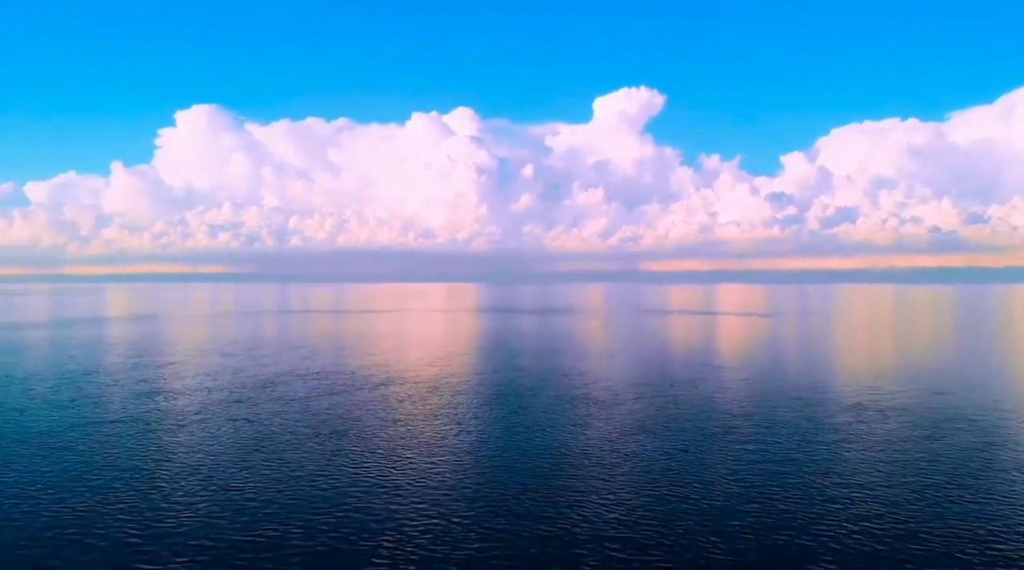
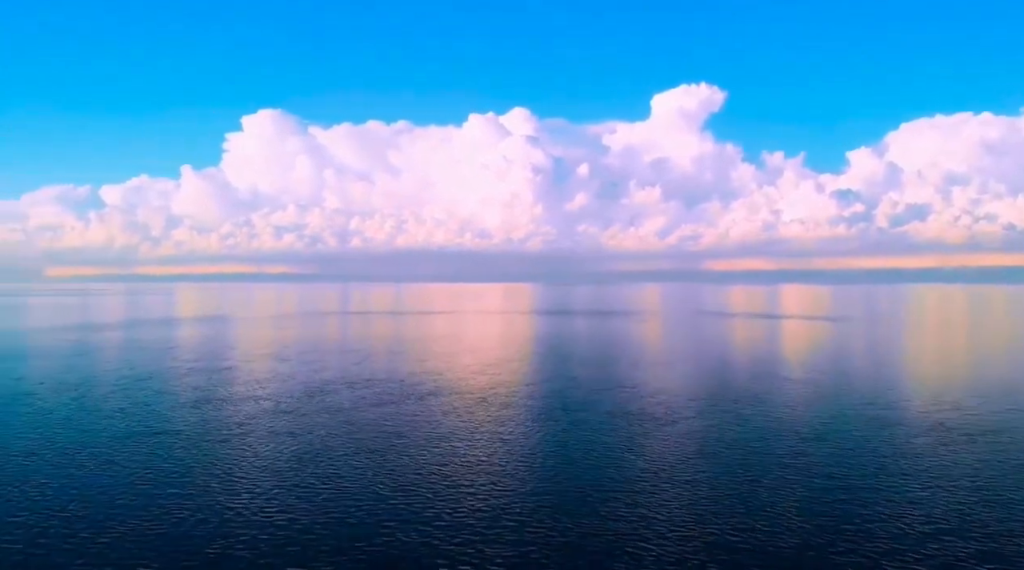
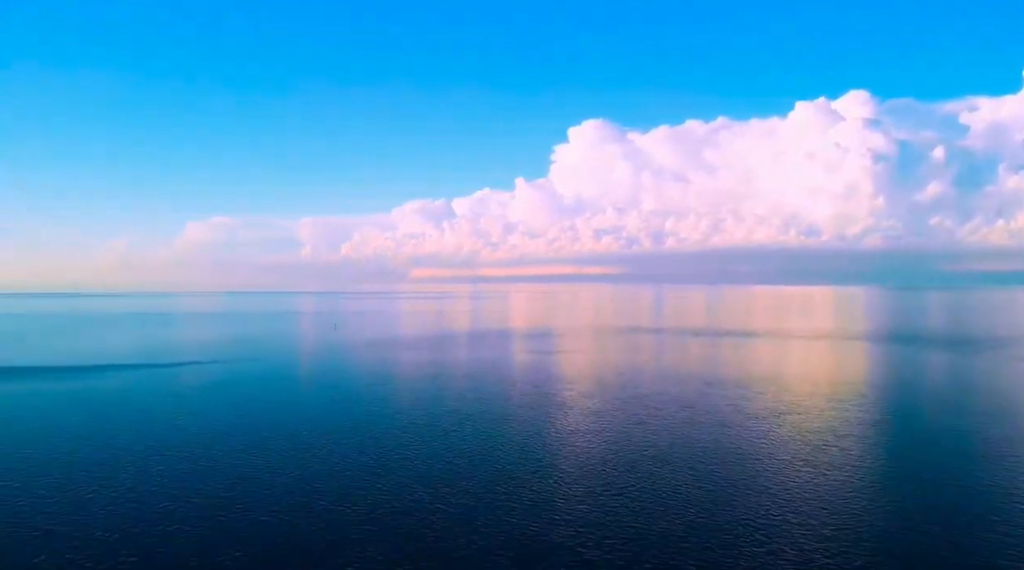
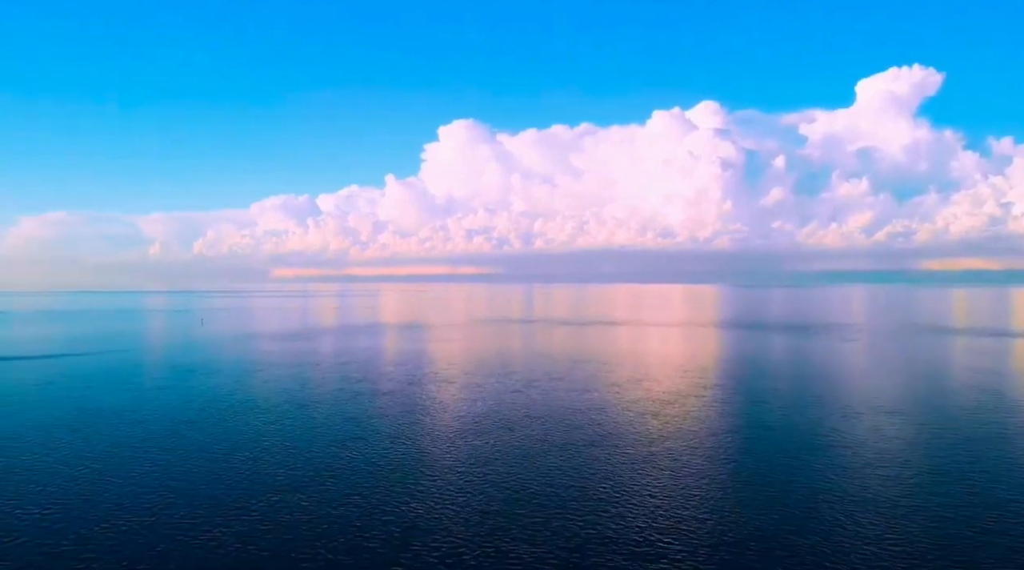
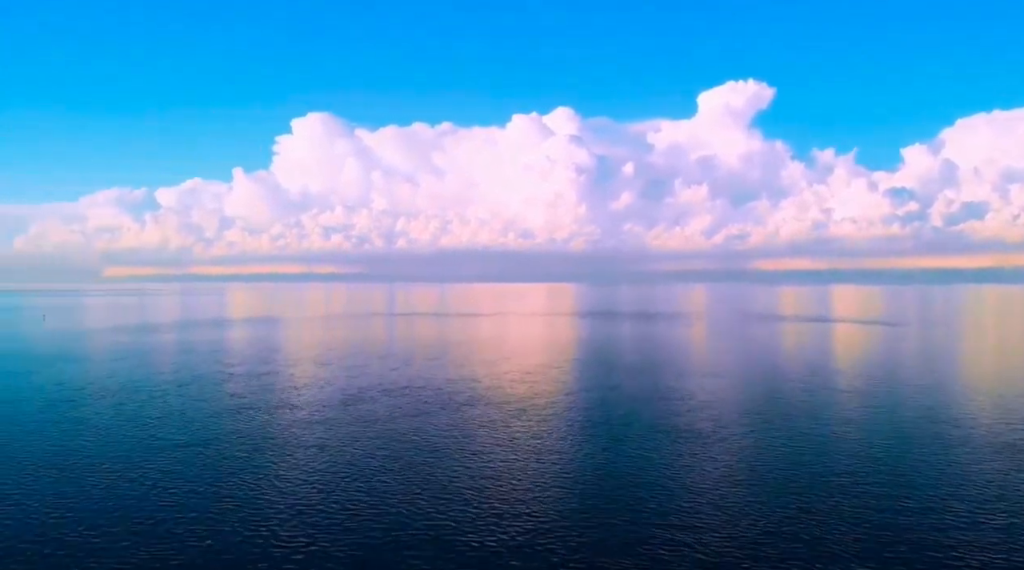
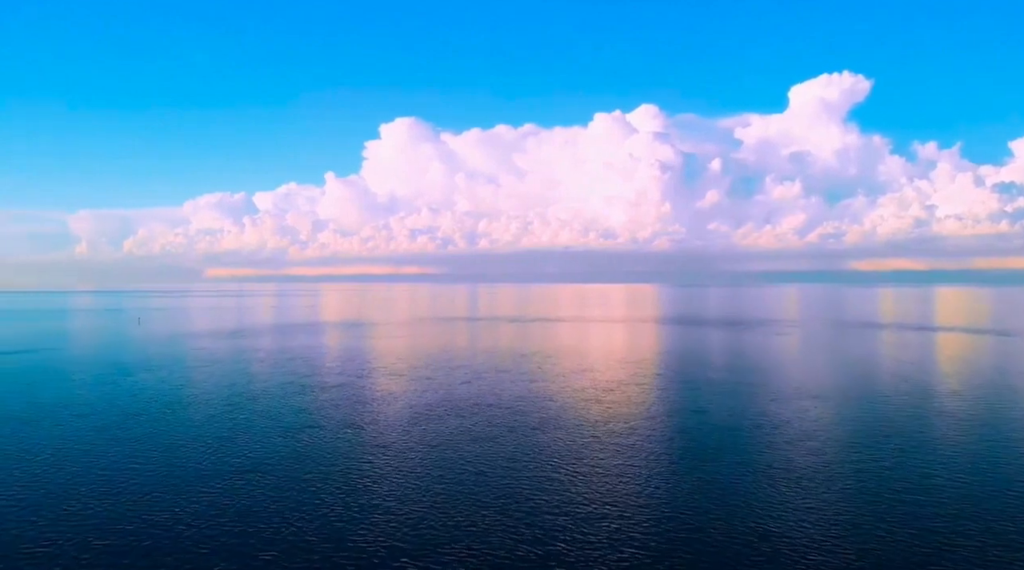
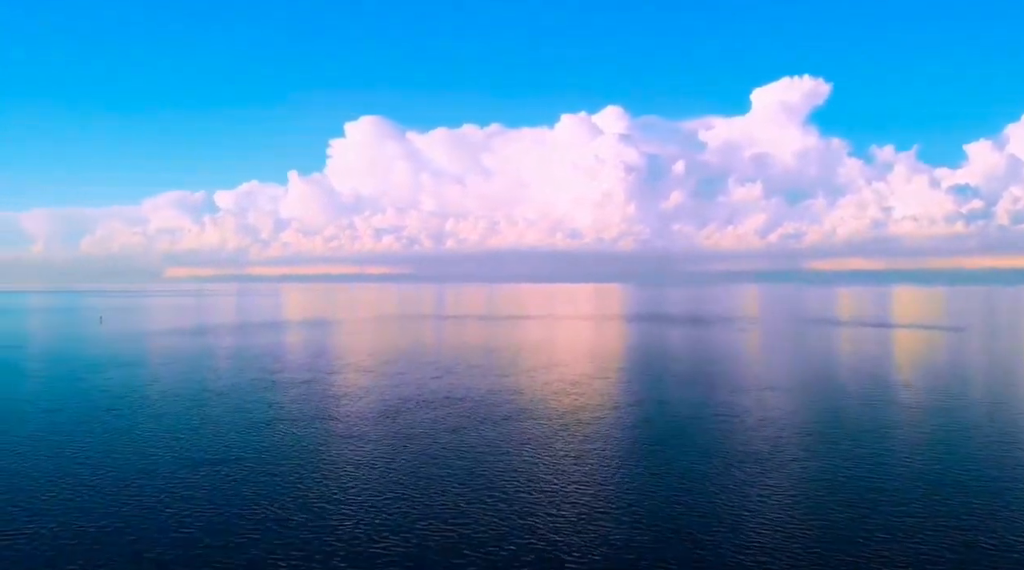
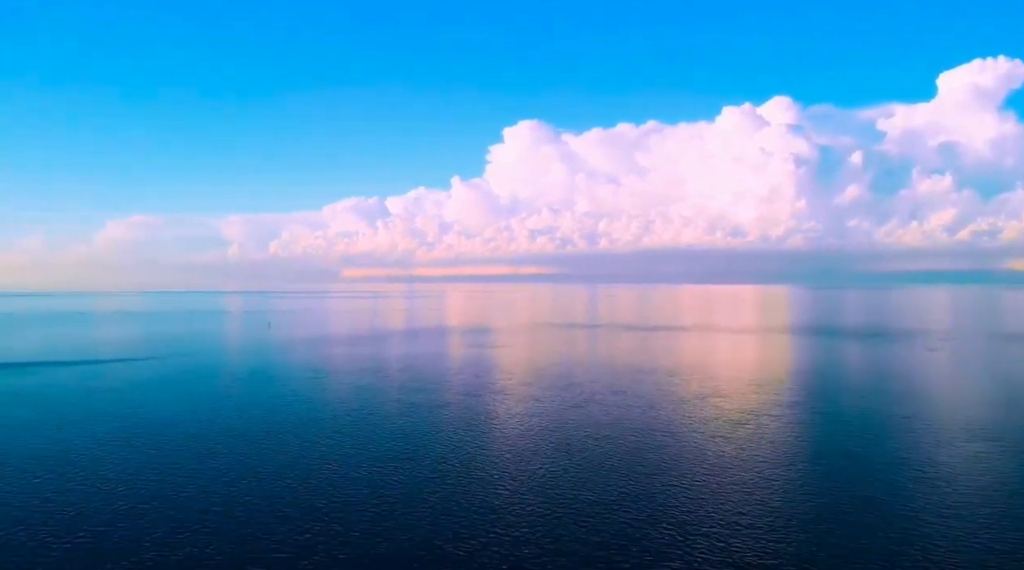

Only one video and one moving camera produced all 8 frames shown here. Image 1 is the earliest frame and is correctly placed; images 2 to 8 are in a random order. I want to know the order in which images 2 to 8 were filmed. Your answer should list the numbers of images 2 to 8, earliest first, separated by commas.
2, 5, 7, 6, 4, 8, 3
